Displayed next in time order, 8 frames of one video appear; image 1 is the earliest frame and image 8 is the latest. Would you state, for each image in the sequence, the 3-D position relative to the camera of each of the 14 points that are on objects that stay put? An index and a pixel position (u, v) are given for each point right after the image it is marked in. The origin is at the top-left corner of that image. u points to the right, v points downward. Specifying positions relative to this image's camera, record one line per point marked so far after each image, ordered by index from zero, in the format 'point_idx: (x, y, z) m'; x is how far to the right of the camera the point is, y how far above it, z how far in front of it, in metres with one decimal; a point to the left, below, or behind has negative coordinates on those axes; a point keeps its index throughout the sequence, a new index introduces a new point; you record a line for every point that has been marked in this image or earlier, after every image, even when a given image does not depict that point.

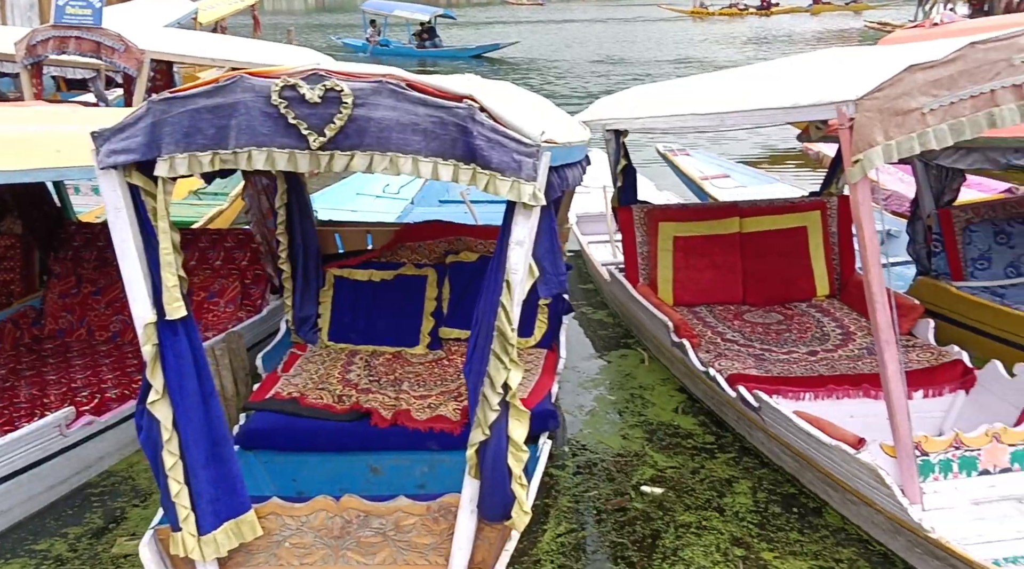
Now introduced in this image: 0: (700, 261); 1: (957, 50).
0: (+1.1, +0.2, +6.0) m
1: (+1.4, +0.7, +3.2) m
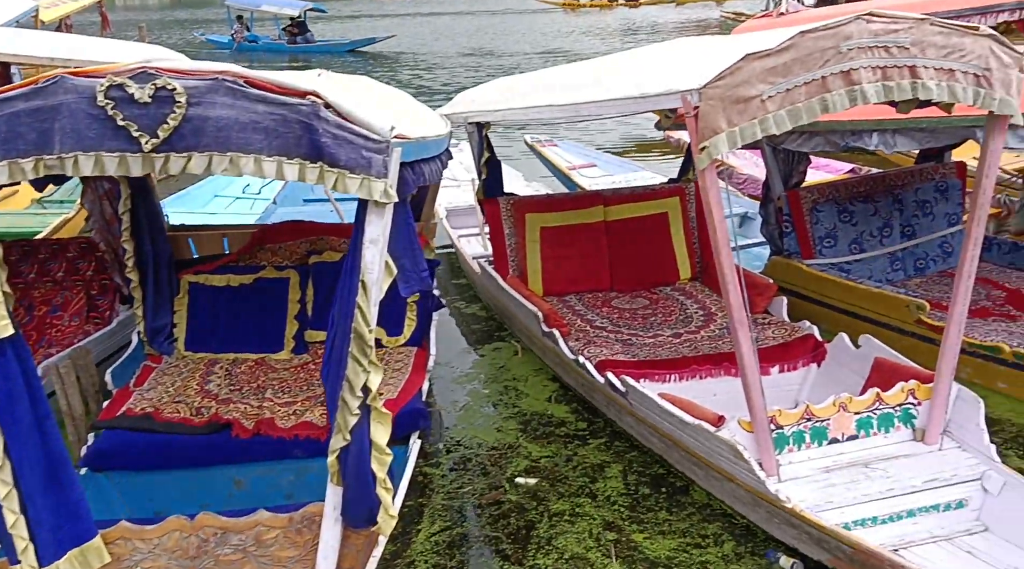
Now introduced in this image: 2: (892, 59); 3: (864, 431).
0: (+0.3, +0.2, +6.0) m
1: (+0.9, +0.8, +3.4) m
2: (+1.2, +0.8, +3.5) m
3: (+1.3, -0.6, +4.0) m
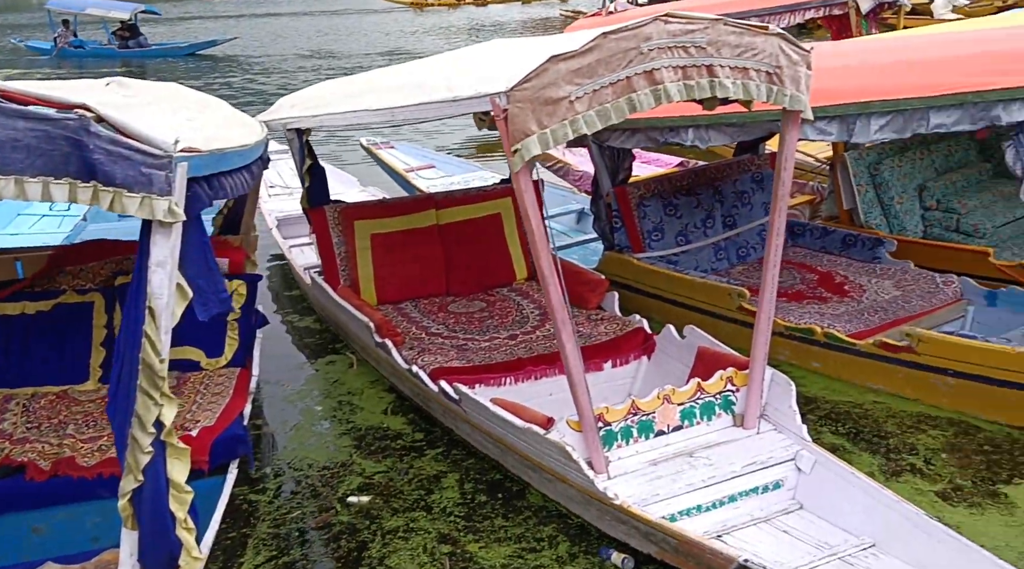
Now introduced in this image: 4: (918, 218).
0: (-0.7, +0.2, +6.0) m
1: (+0.3, +0.8, +3.4) m
2: (+0.6, +0.8, +3.6) m
3: (+0.7, -0.5, +4.1) m
4: (+3.0, +0.5, +7.8) m
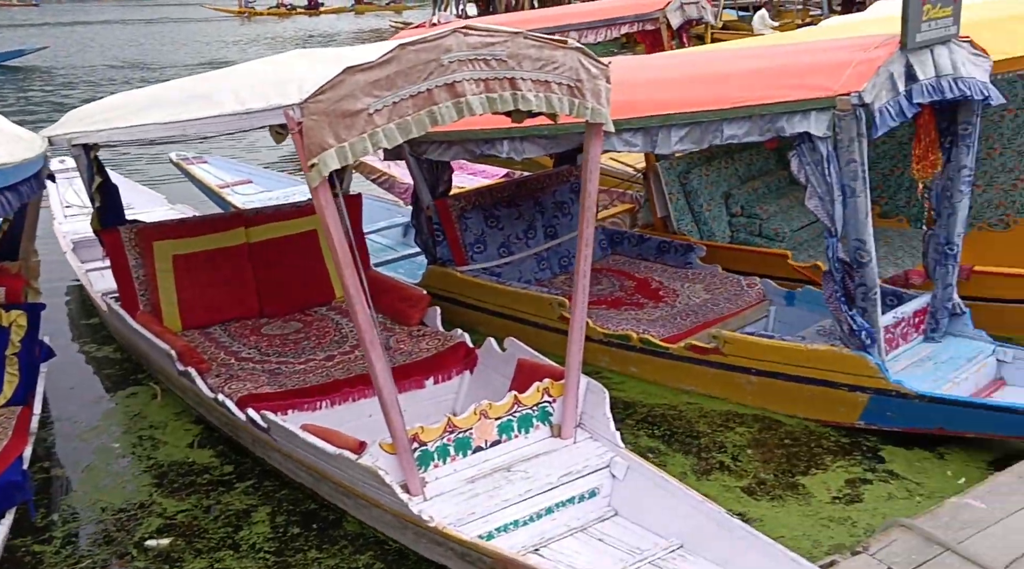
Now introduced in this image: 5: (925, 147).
0: (-1.7, 0.0, +5.7) m
1: (-0.4, +0.7, +3.3) m
2: (-0.1, +0.7, +3.6) m
3: (0.0, -0.6, +4.1) m
4: (+1.7, +0.5, +8.1) m
5: (+2.2, +0.8, +5.6) m
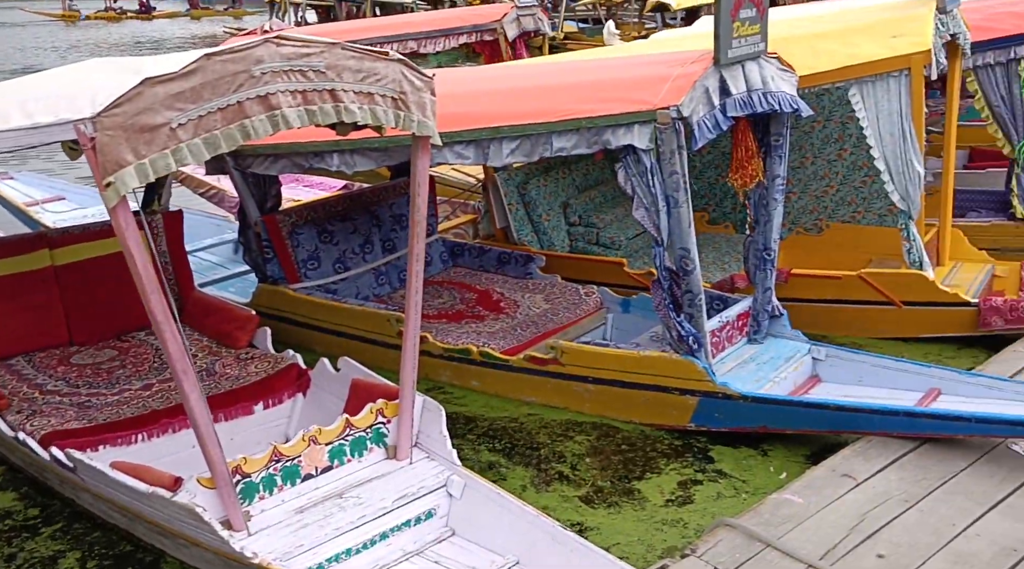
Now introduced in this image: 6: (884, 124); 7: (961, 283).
0: (-2.6, -0.1, +5.3) m
1: (-0.9, +0.7, +3.2) m
2: (-0.7, +0.7, +3.4) m
3: (-0.6, -0.7, +3.9) m
4: (+0.4, +0.4, +8.2) m
5: (+1.3, +0.7, +5.7) m
6: (+2.3, +1.0, +6.4) m
7: (+3.0, 0.0, +7.1) m
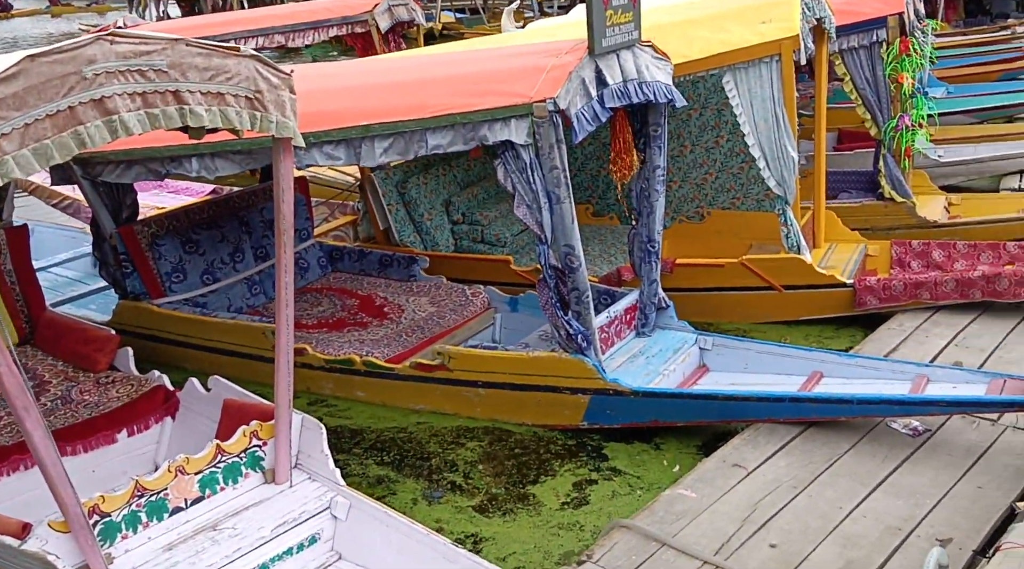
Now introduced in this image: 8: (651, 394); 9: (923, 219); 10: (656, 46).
0: (-3.1, -0.2, +4.8) m
1: (-1.3, +0.6, +2.9) m
2: (-1.1, +0.6, +3.2) m
3: (-1.0, -0.7, +3.7) m
4: (-0.5, +0.4, +8.0) m
5: (+0.6, +0.8, +5.7) m
6: (+1.5, +1.1, +6.4) m
7: (+2.2, +0.1, +7.2) m
8: (+0.7, -0.5, +5.1) m
9: (+3.2, +0.5, +8.0) m
10: (+0.7, +1.2, +5.4) m
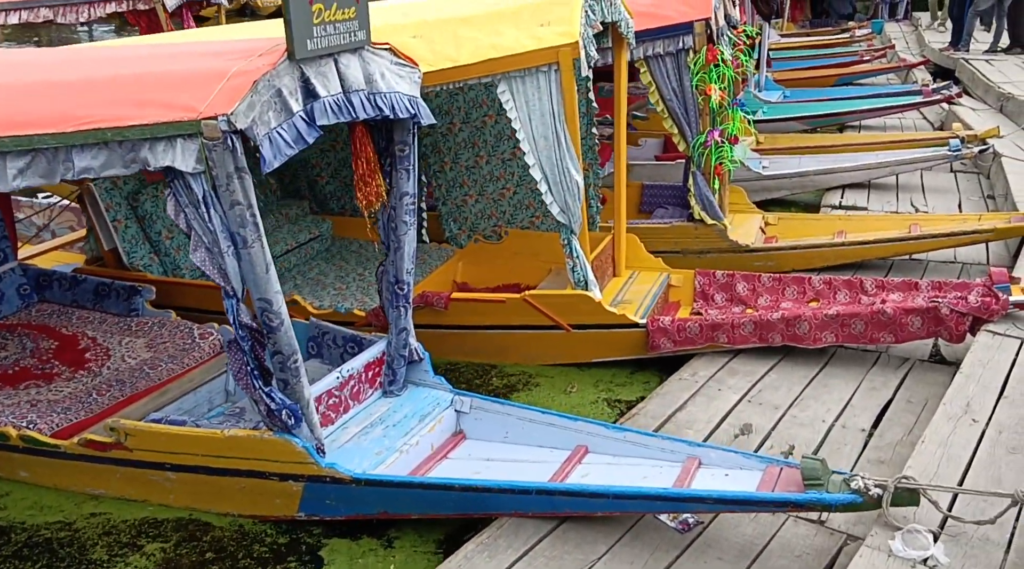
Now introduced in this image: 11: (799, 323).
0: (-4.3, -0.5, +3.3) m
1: (-2.2, +0.3, +1.6) m
2: (-2.0, +0.3, +1.9) m
3: (-2.1, -1.0, +2.5) m
4: (-2.1, +0.2, +6.8) m
5: (-0.7, +0.5, +4.6) m
6: (+0.1, +0.8, +5.5) m
7: (+0.7, -0.1, +6.4) m
8: (-0.5, -0.8, +4.1) m
9: (+1.5, +0.3, +7.3) m
10: (-0.5, +1.0, +4.4) m
11: (+1.6, -0.2, +5.8) m
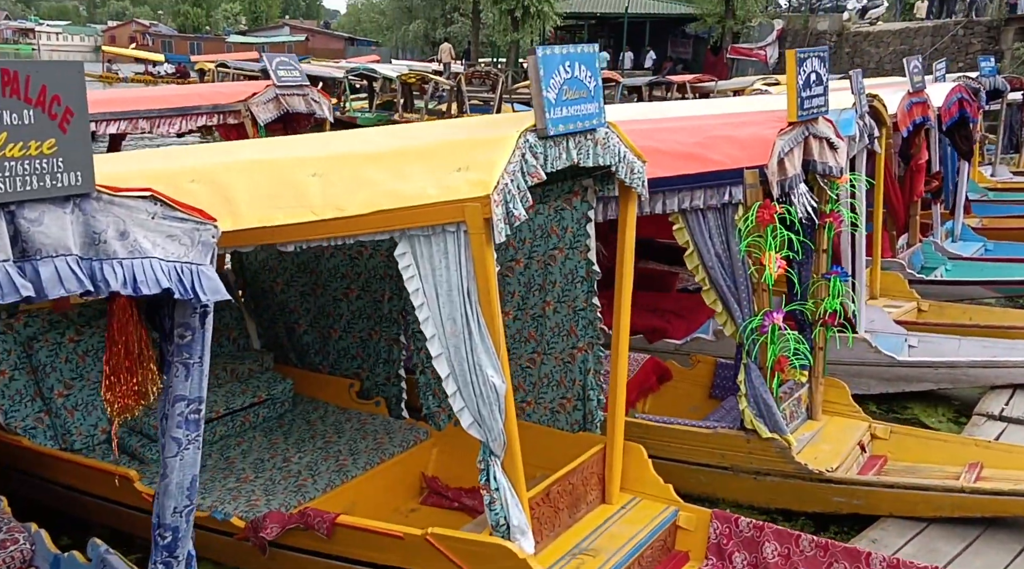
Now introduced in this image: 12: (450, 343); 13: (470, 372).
0: (-5.1, -0.8, +2.7) m
1: (-3.4, 0.0, +0.6) m
2: (-3.2, 0.0, +0.9) m
3: (-3.2, -1.4, +1.3) m
4: (-2.2, -0.7, +5.6) m
5: (-1.2, -0.2, +3.2) m
6: (-0.2, -0.1, +3.9) m
7: (+0.4, -1.1, +4.5) m
8: (-1.4, -1.5, +2.6) m
9: (+1.5, -0.9, +5.3) m
10: (-1.1, +0.2, +3.0) m
11: (+1.1, -1.3, +3.7) m
12: (-0.2, -0.2, +4.0) m
13: (-0.1, -0.3, +4.0) m
